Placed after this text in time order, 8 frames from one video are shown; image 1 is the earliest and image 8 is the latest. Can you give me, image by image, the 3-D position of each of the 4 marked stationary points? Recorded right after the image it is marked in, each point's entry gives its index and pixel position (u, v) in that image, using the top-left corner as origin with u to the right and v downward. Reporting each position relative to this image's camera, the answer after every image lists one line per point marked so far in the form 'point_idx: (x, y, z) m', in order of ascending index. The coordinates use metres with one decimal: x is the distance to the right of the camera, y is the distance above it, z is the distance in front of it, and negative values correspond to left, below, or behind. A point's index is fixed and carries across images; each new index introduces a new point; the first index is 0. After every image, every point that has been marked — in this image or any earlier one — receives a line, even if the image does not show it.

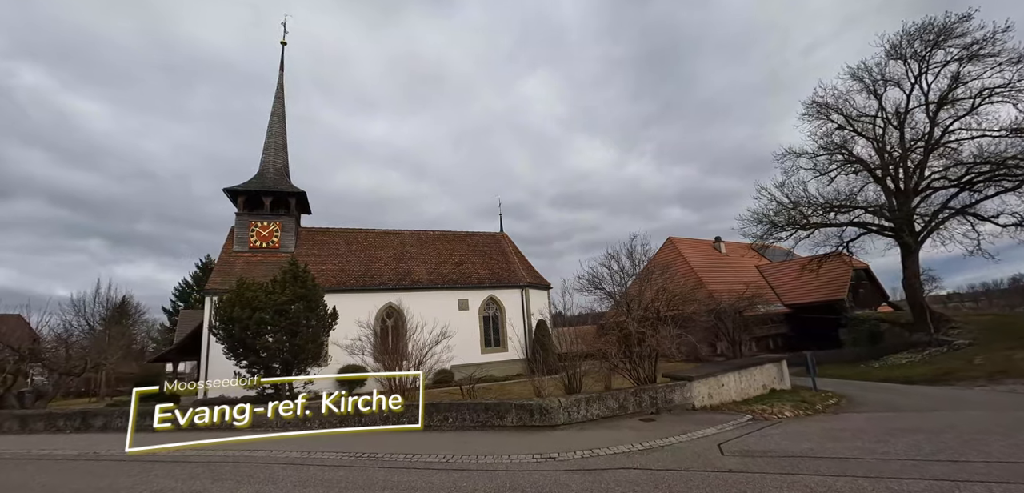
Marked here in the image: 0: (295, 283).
0: (-5.1, -0.9, +12.4) m
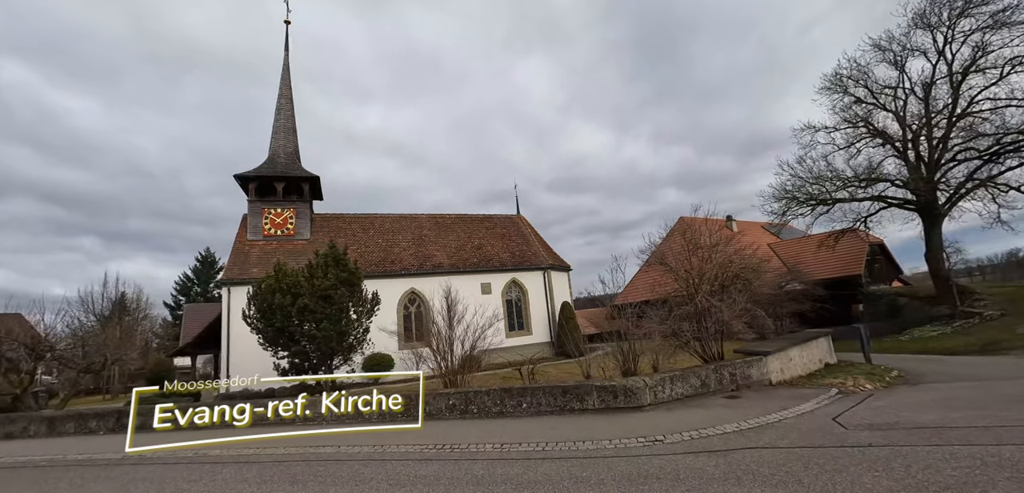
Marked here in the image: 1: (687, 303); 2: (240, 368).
0: (-3.9, -0.4, +11.7) m
1: (+3.9, -1.2, +10.8) m
2: (-9.9, -4.4, +18.4) m
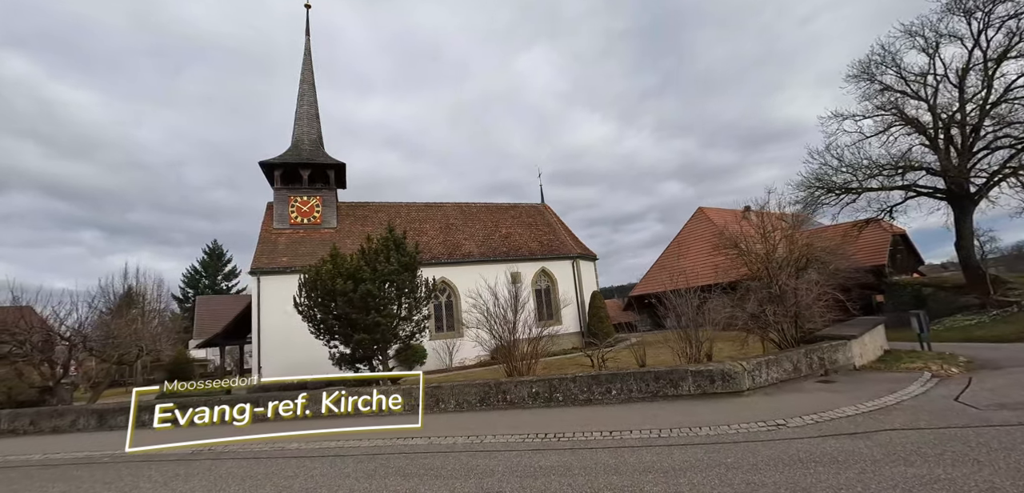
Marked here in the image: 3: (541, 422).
0: (-2.4, -0.1, +11.2) m
1: (+5.3, -0.8, +10.5) m
2: (-8.5, -4.0, +17.8) m
3: (+0.5, -2.8, +8.0) m
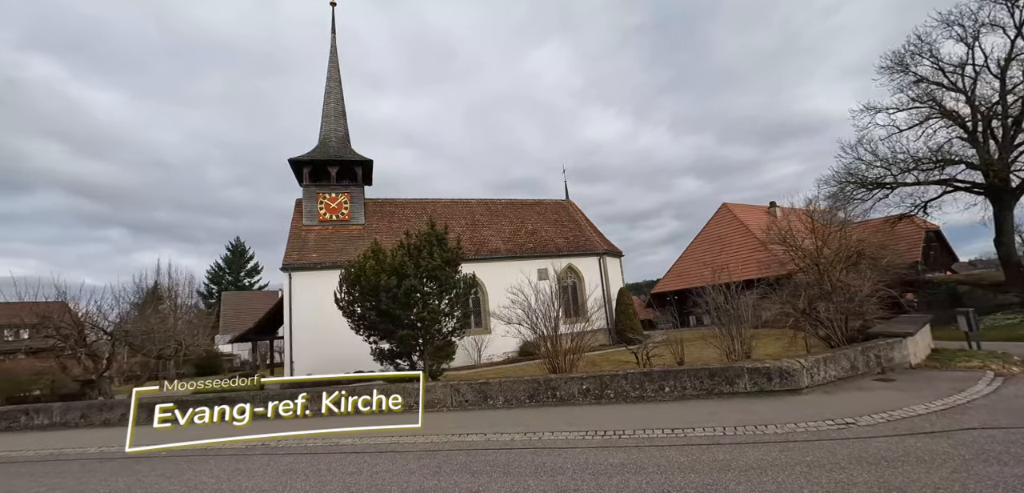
0: (-1.5, 0.0, +11.1) m
1: (+6.2, -0.7, +10.2) m
2: (-7.4, -3.8, +17.9) m
3: (+1.3, -2.7, +7.9) m
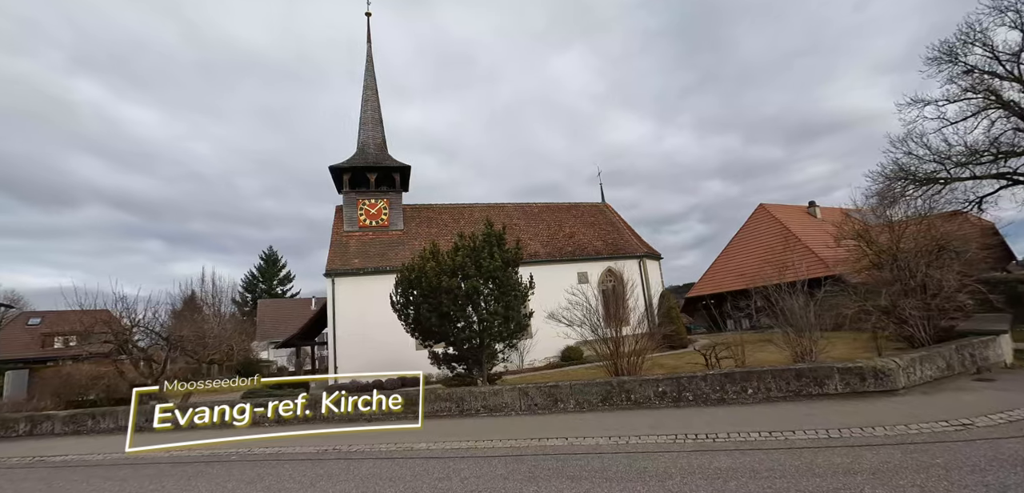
0: (-0.2, 0.0, +10.9) m
1: (+7.5, -0.6, +9.7) m
2: (-5.9, -4.0, +17.9) m
3: (+2.5, -2.6, +7.6) m
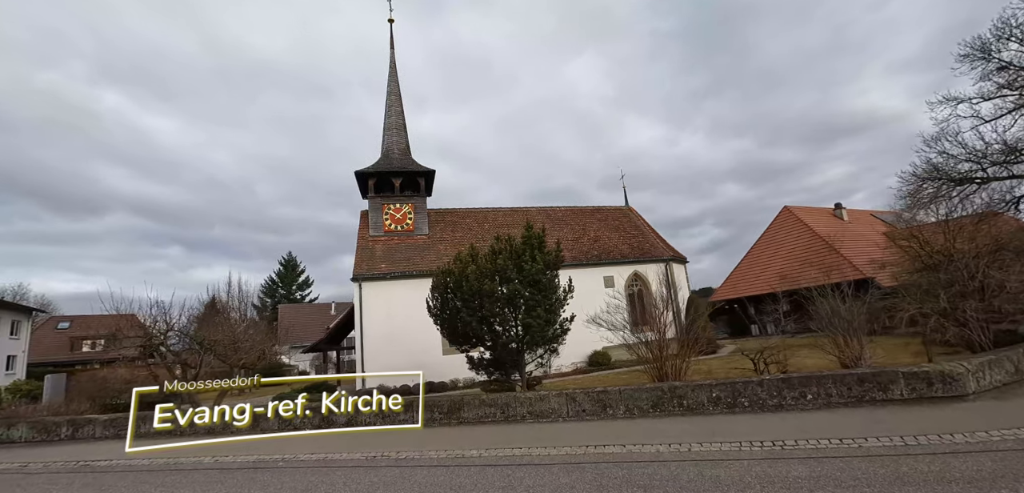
0: (+0.6, -0.1, +10.7) m
1: (+8.3, -0.6, +9.4) m
2: (-4.9, -4.2, +17.8) m
3: (+3.3, -2.6, +7.3) m
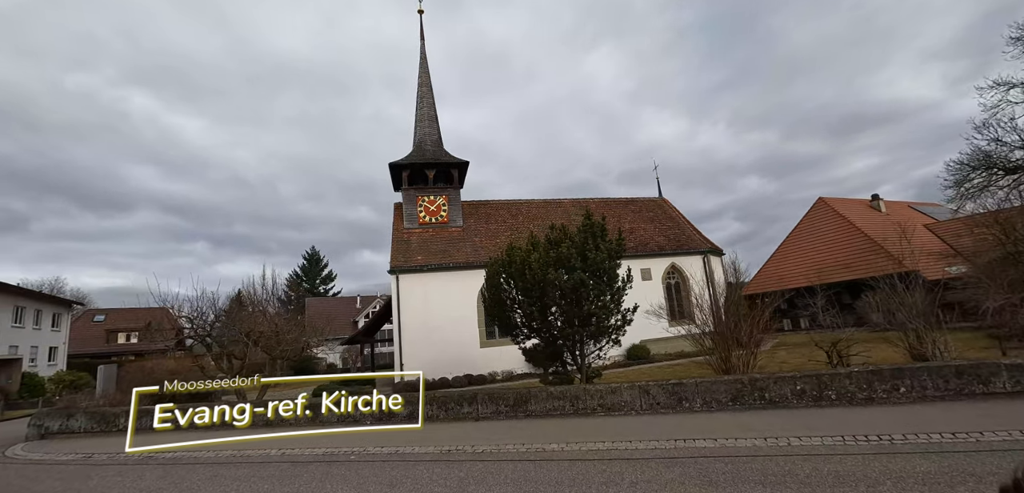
0: (+1.8, +0.2, +10.4) m
1: (+9.4, -0.4, +8.9) m
2: (-3.5, -3.9, +17.6) m
3: (+4.4, -2.4, +6.9) m
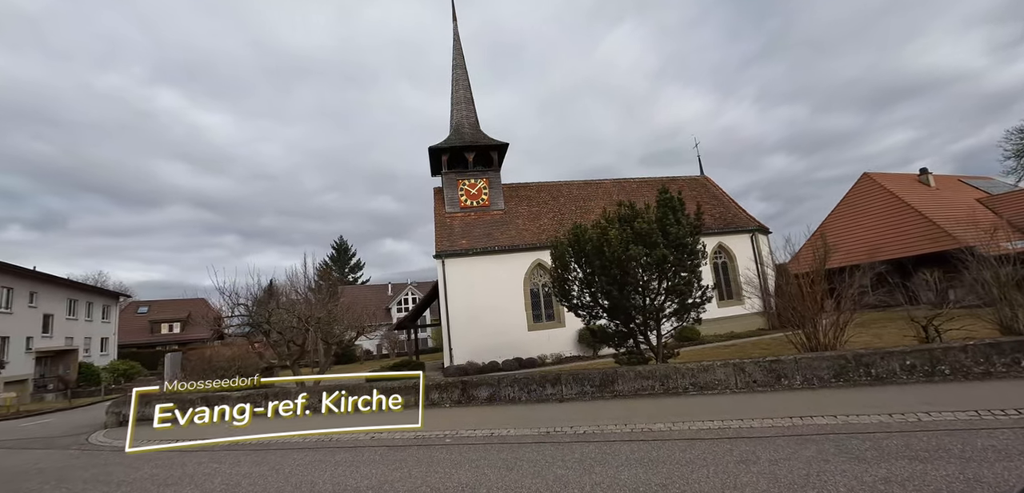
0: (+3.2, +0.7, +10.0) m
1: (+10.8, +0.2, +8.3) m
2: (-1.8, -3.4, +17.5) m
3: (+5.8, -1.9, +6.6) m
